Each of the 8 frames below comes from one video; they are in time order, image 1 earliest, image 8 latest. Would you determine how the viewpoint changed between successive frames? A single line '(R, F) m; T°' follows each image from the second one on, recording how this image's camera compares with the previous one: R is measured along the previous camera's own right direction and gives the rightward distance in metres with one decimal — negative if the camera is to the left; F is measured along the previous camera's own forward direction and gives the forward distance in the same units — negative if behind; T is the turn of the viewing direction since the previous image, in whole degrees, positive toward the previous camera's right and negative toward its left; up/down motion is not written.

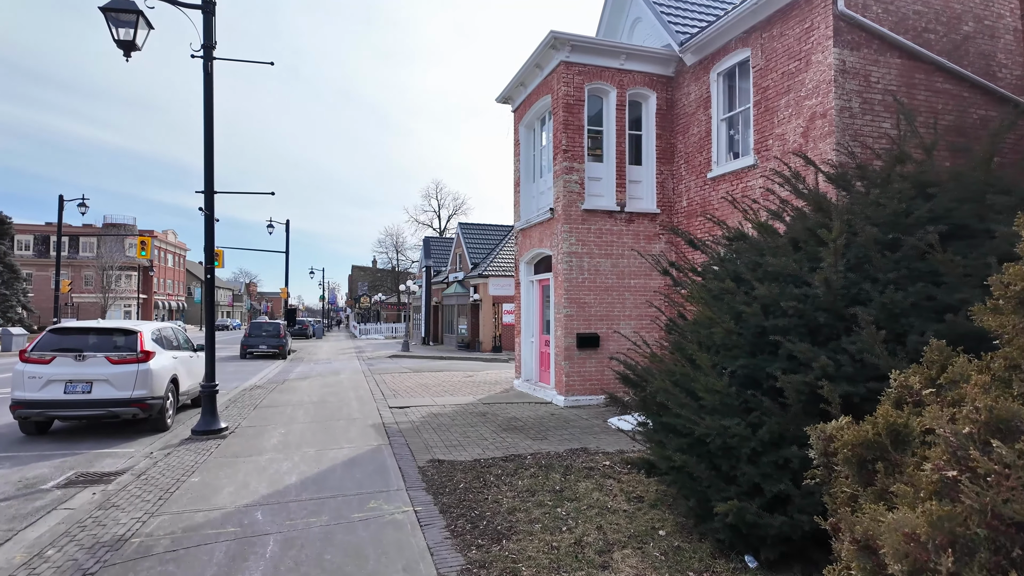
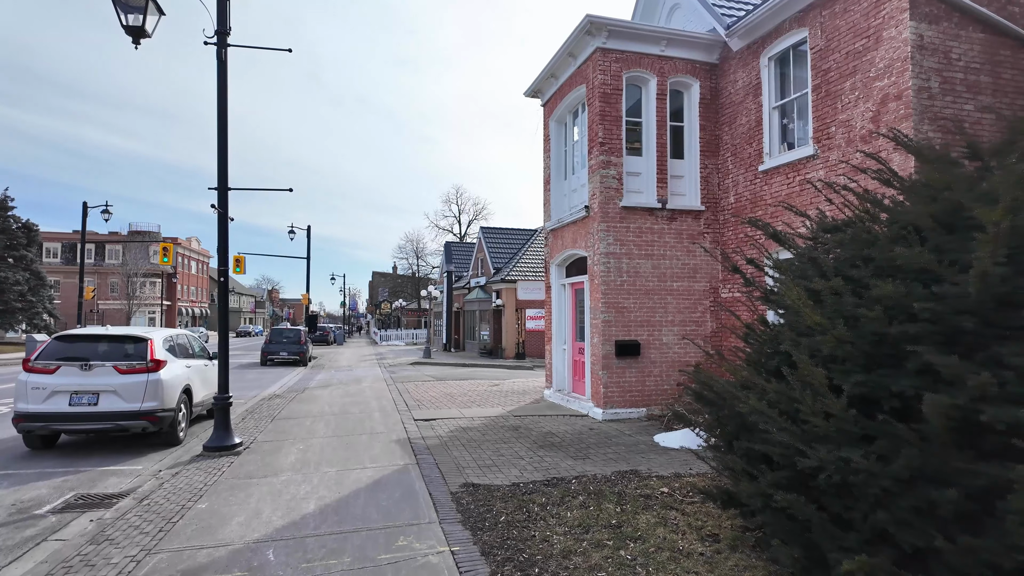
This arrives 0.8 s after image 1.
(-0.2, +0.7) m; -2°
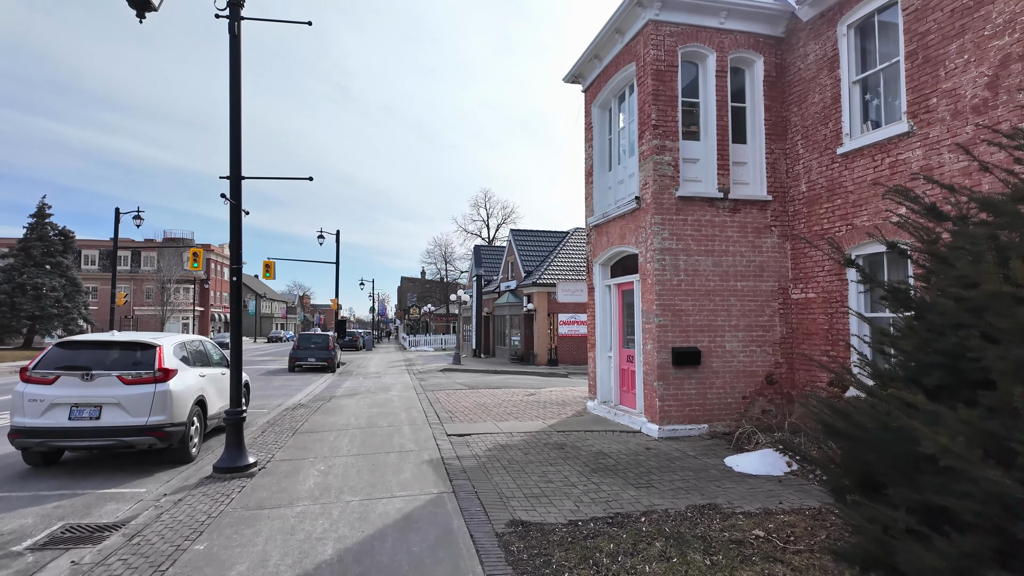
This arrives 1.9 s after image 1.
(-0.2, +0.9) m; -3°
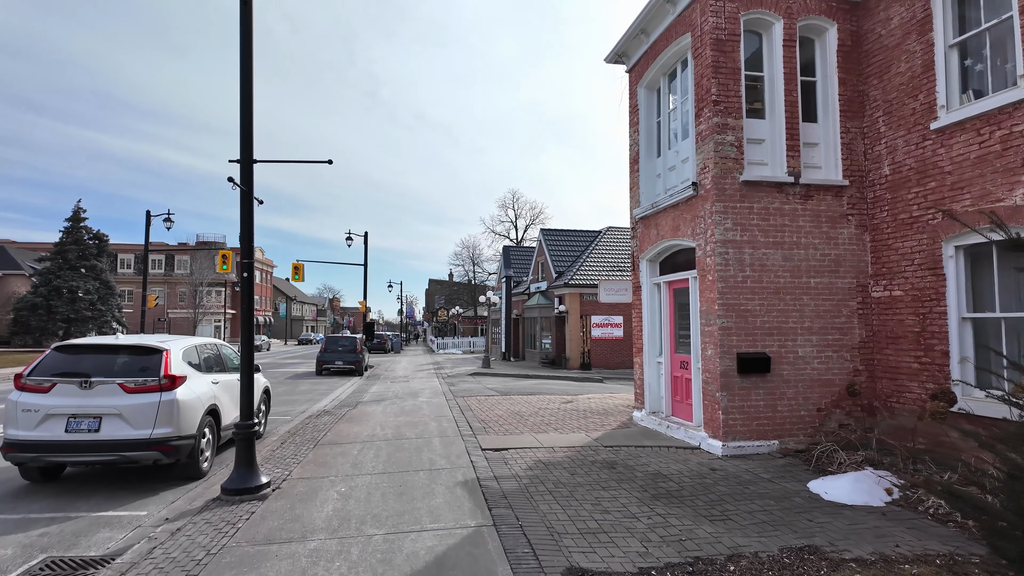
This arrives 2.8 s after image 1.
(-0.2, +0.9) m; -3°
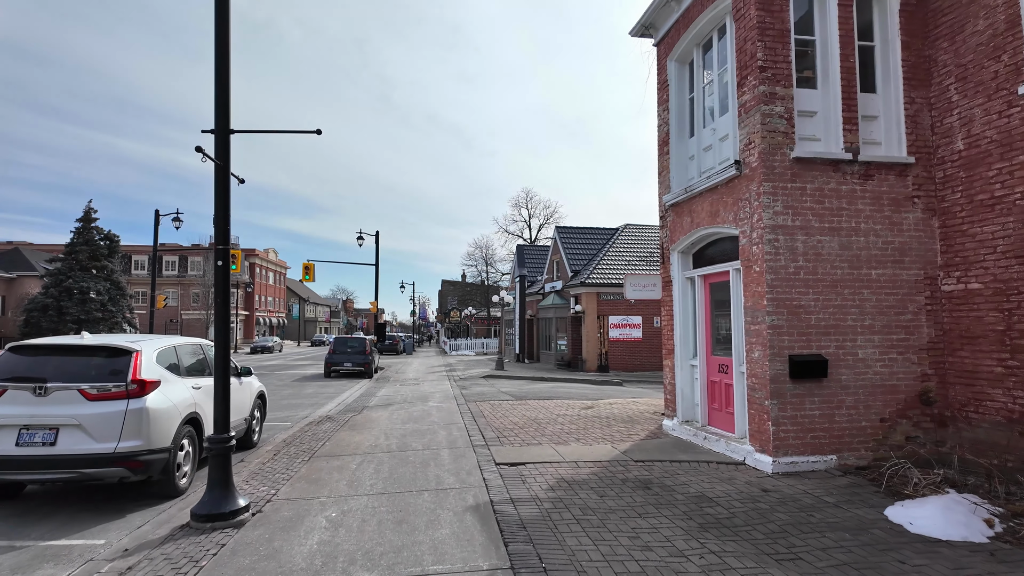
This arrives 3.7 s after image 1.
(-0.1, +0.9) m; -1°
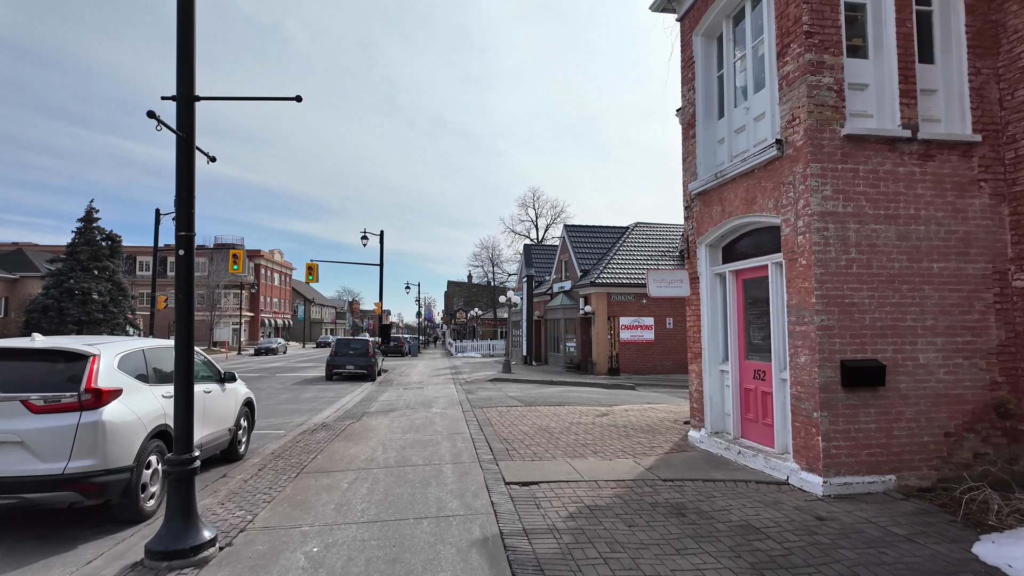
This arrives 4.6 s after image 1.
(-0.1, +0.8) m; -1°
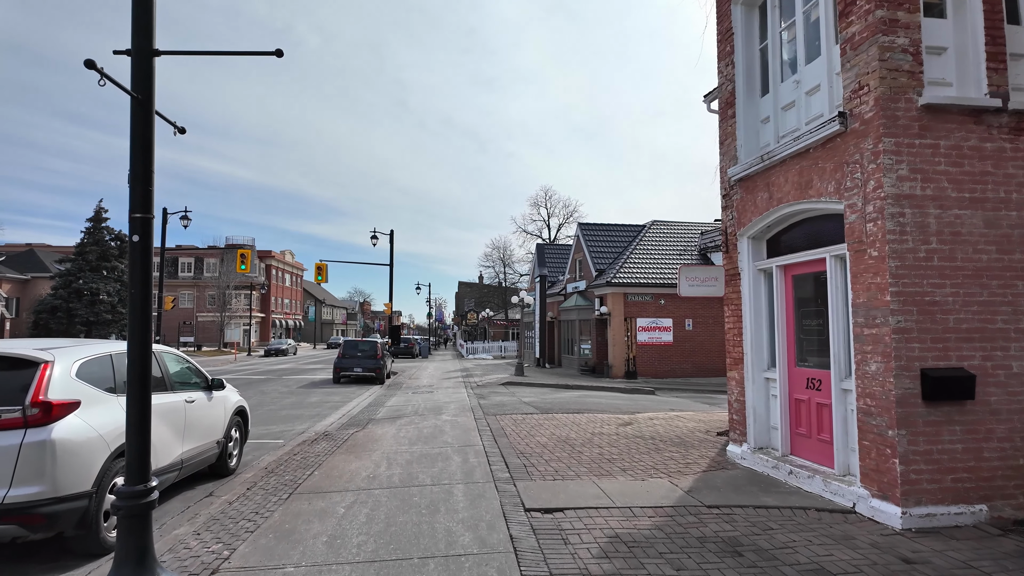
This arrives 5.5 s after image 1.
(-0.1, +0.8) m; -1°
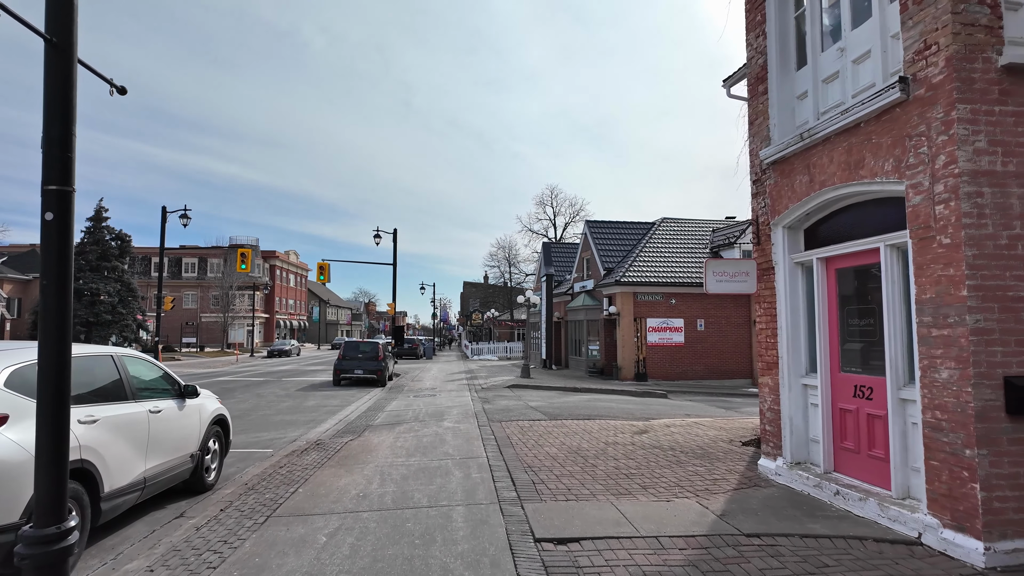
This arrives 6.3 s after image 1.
(0.0, +0.7) m; -1°
